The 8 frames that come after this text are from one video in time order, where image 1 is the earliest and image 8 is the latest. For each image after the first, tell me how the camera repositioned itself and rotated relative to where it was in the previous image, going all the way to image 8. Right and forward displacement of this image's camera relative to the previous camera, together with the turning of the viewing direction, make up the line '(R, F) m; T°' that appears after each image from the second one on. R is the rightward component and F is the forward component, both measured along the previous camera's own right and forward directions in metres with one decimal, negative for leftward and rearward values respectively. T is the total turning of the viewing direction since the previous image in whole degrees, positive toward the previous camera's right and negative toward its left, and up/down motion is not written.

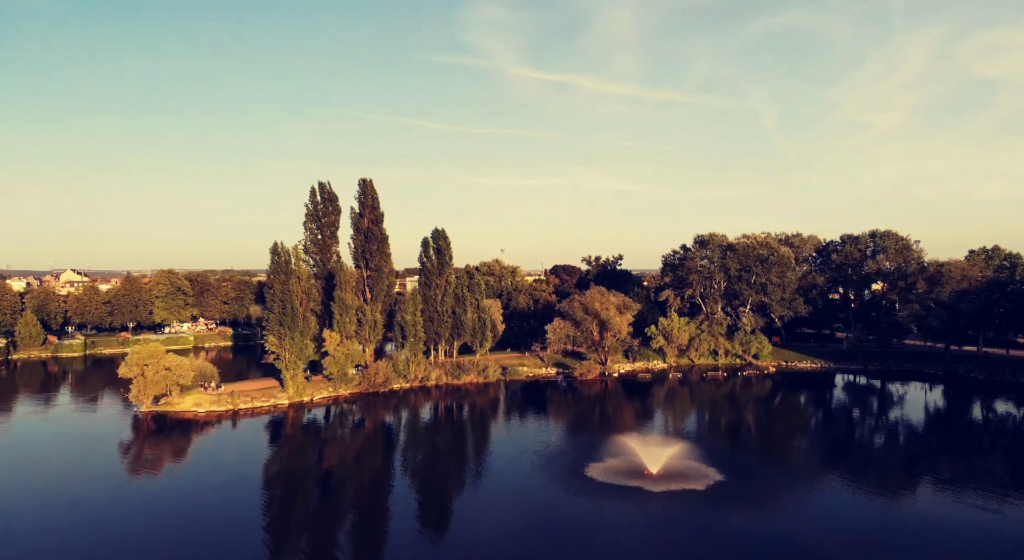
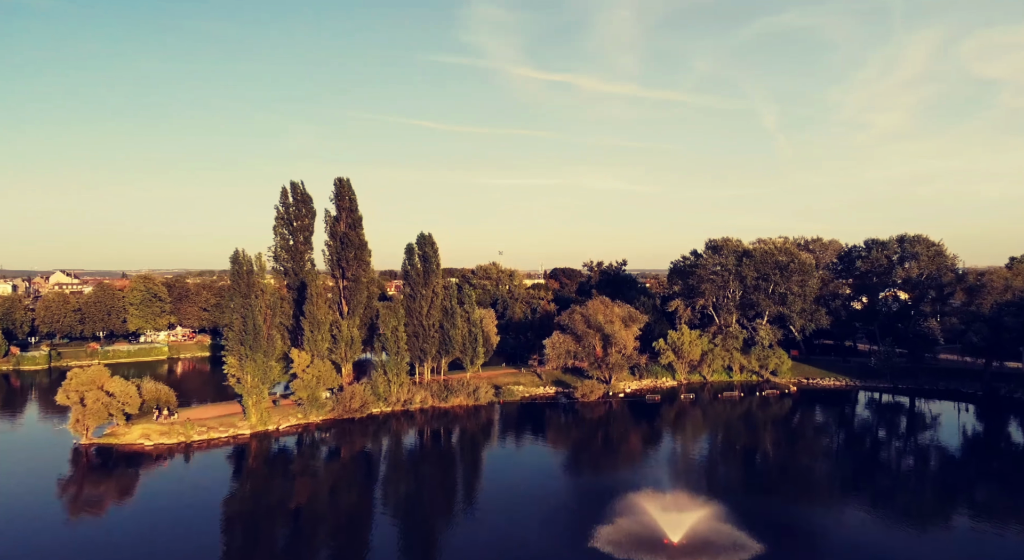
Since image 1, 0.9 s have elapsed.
(+0.5, +6.1) m; 0°
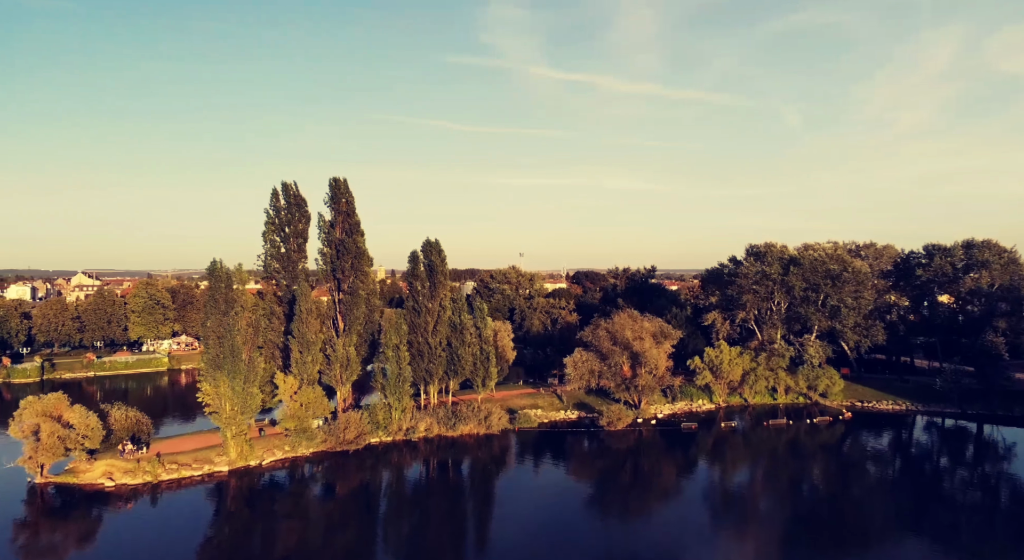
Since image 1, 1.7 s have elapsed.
(+0.4, +6.1) m; -2°
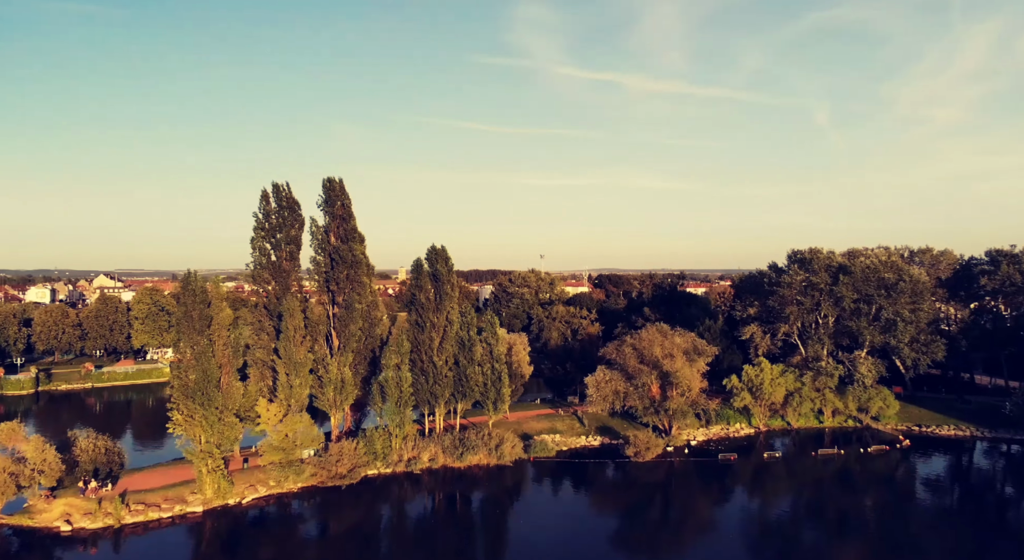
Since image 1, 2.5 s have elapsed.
(+0.5, +5.2) m; -2°
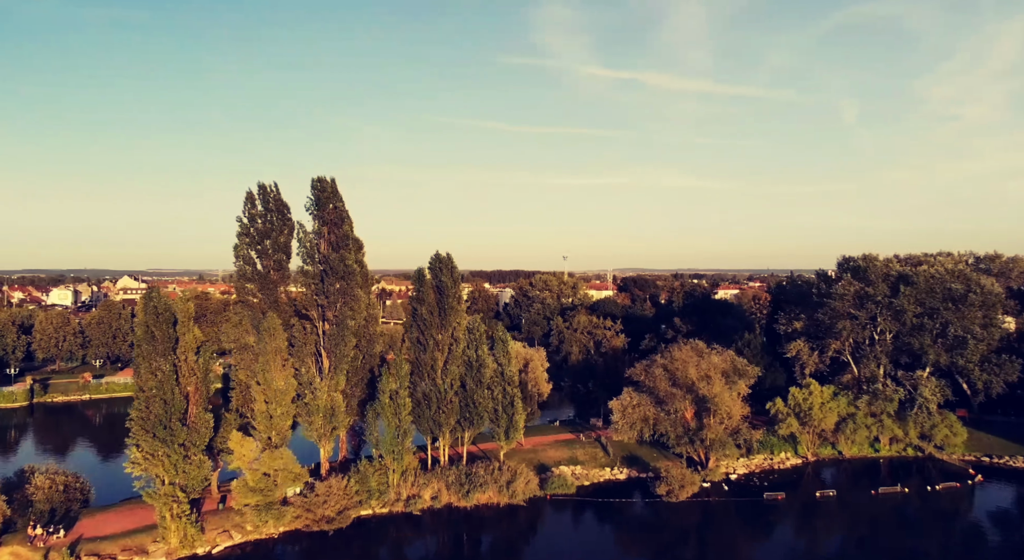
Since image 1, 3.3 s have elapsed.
(+0.5, +5.2) m; -2°
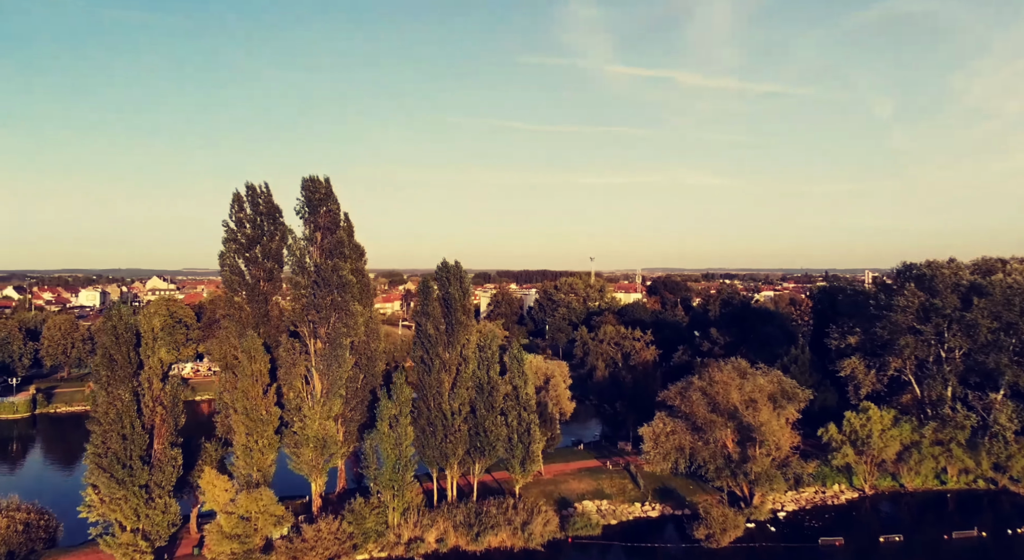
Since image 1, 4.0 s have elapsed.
(+0.5, +4.5) m; -2°
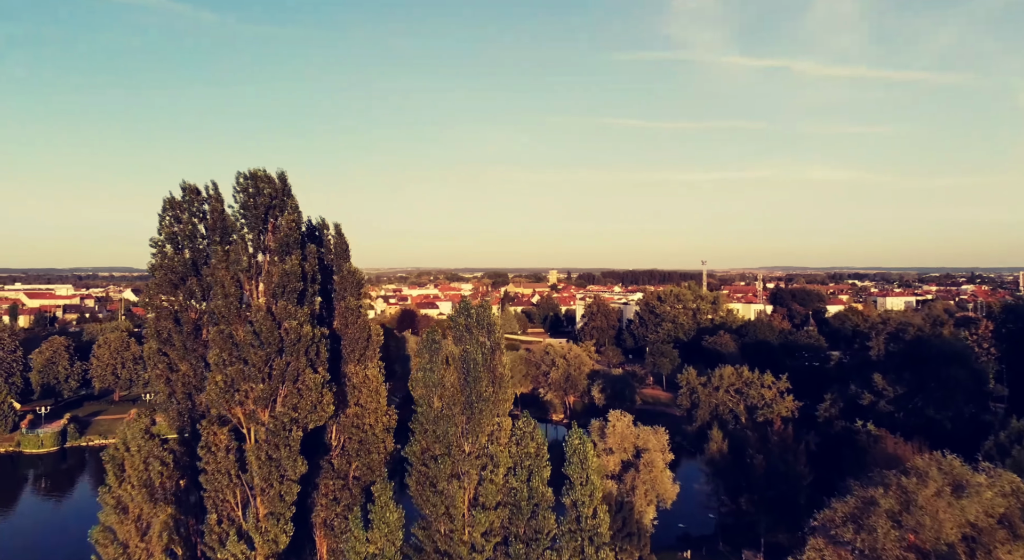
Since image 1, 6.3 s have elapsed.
(+1.5, +13.1) m; -9°
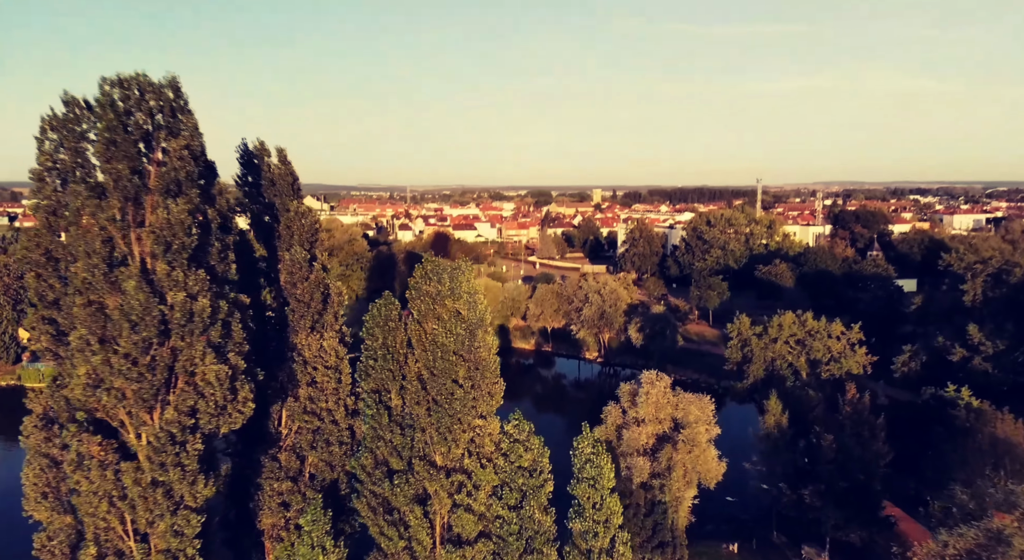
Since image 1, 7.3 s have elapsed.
(+1.3, +6.4) m; -4°
